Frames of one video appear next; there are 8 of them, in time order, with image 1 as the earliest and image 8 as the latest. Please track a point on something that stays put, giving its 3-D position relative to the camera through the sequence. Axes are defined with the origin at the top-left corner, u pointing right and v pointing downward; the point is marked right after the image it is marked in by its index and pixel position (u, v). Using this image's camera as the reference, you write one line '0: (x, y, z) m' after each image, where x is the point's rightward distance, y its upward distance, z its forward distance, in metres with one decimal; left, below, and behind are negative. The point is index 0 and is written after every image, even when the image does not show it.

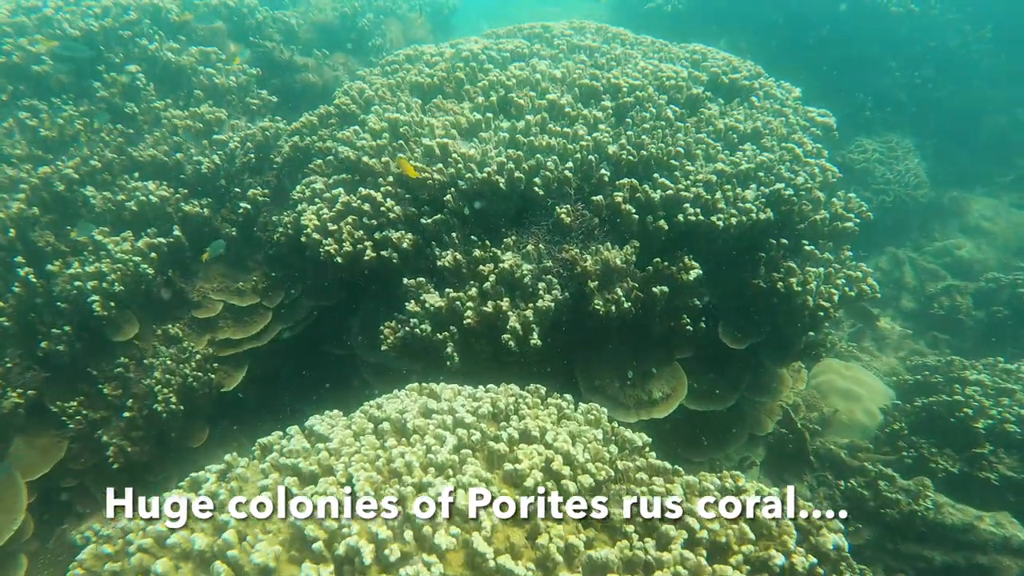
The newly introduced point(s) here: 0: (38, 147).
0: (-3.5, +1.0, +5.7) m
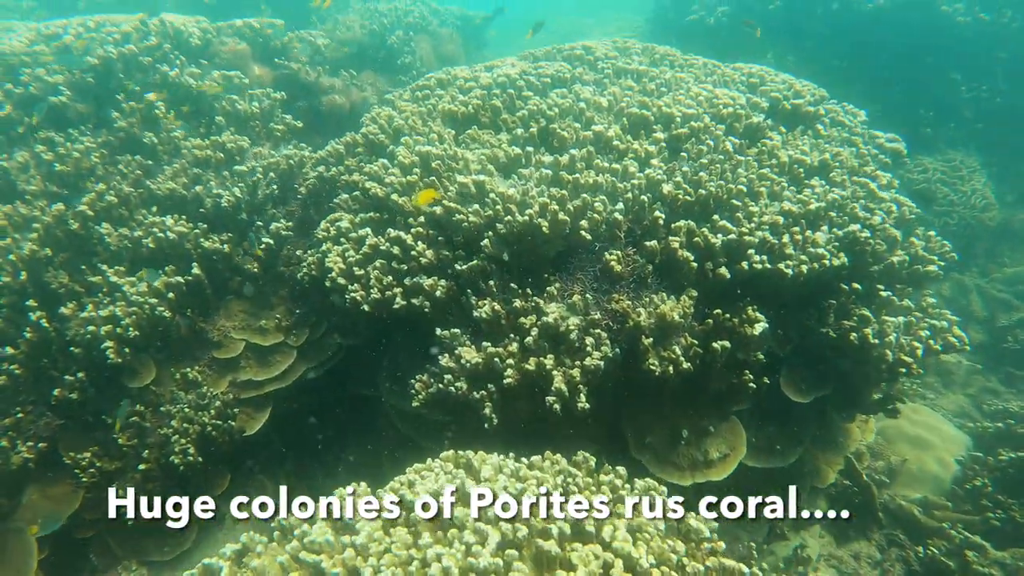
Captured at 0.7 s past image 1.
0: (-3.3, +0.7, +5.4) m
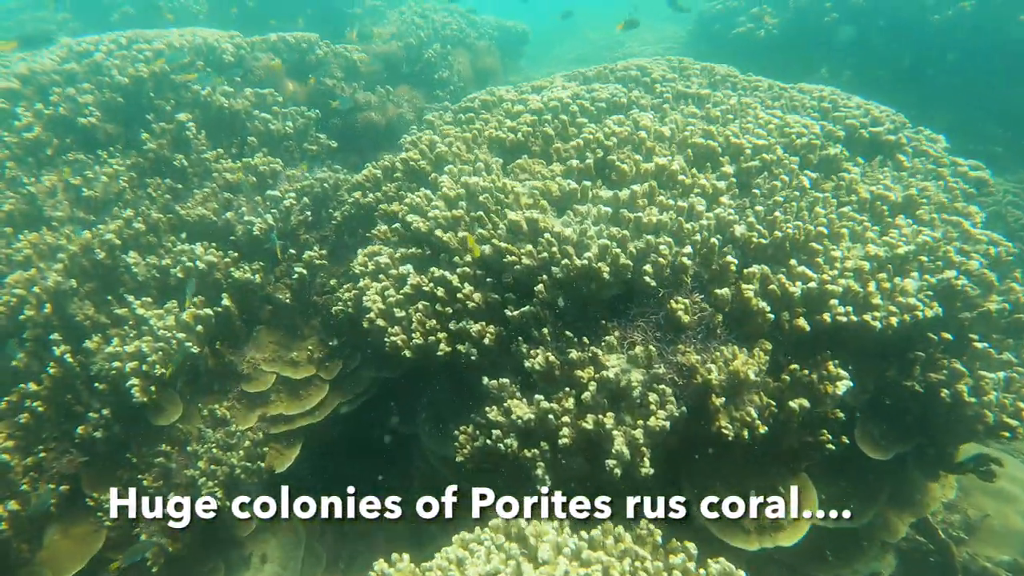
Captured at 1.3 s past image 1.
0: (-2.9, +0.5, +5.2) m
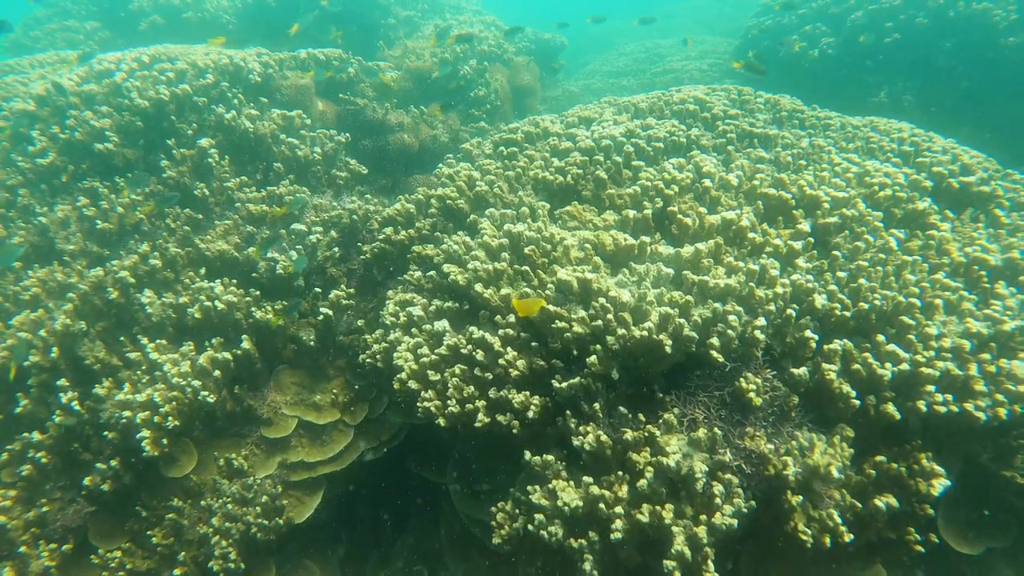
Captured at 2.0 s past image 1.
0: (-2.7, +0.3, +4.9) m
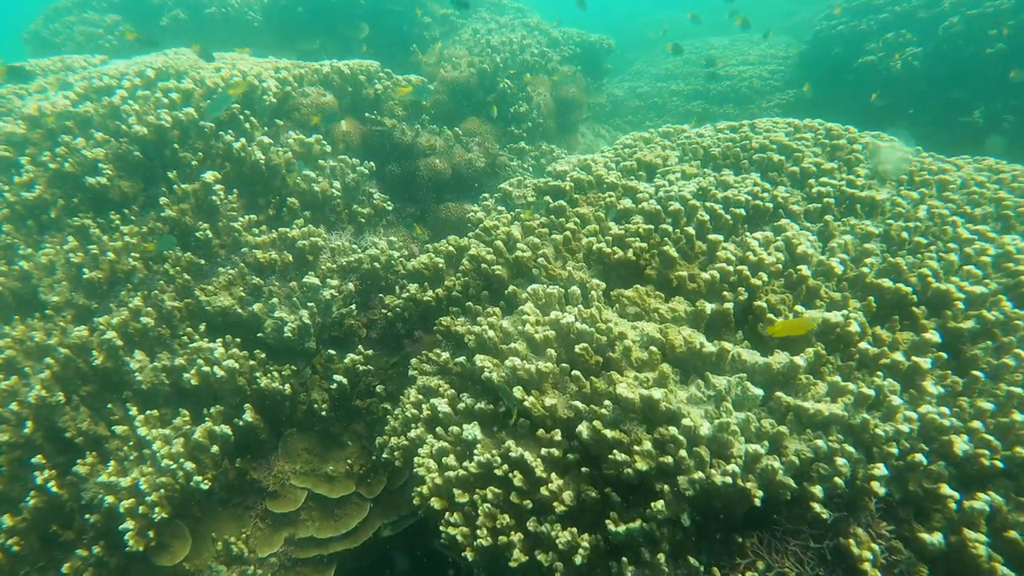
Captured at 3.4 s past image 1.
0: (-2.4, 0.0, +4.3) m
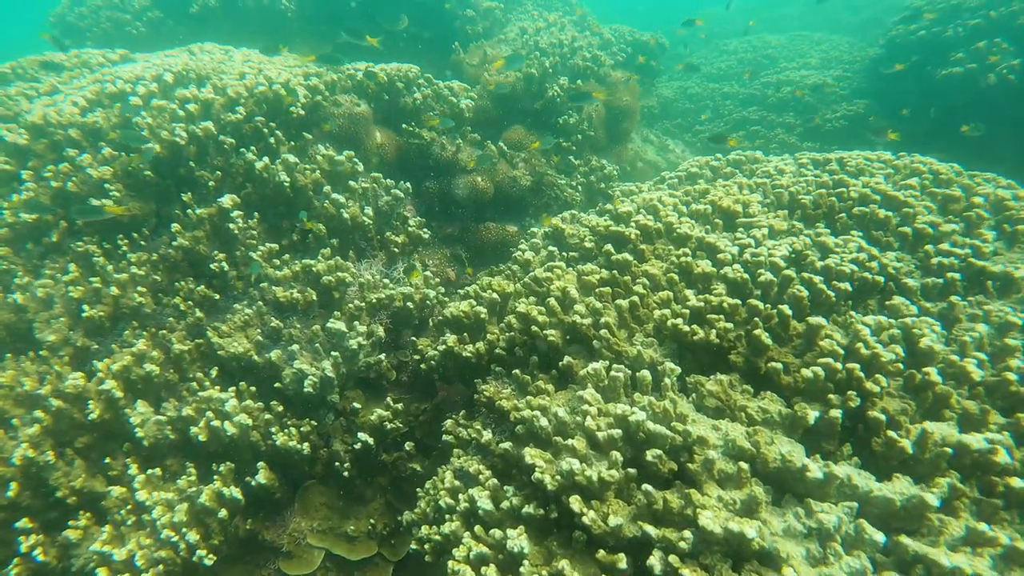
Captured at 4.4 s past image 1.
0: (-2.2, -0.2, +3.9) m
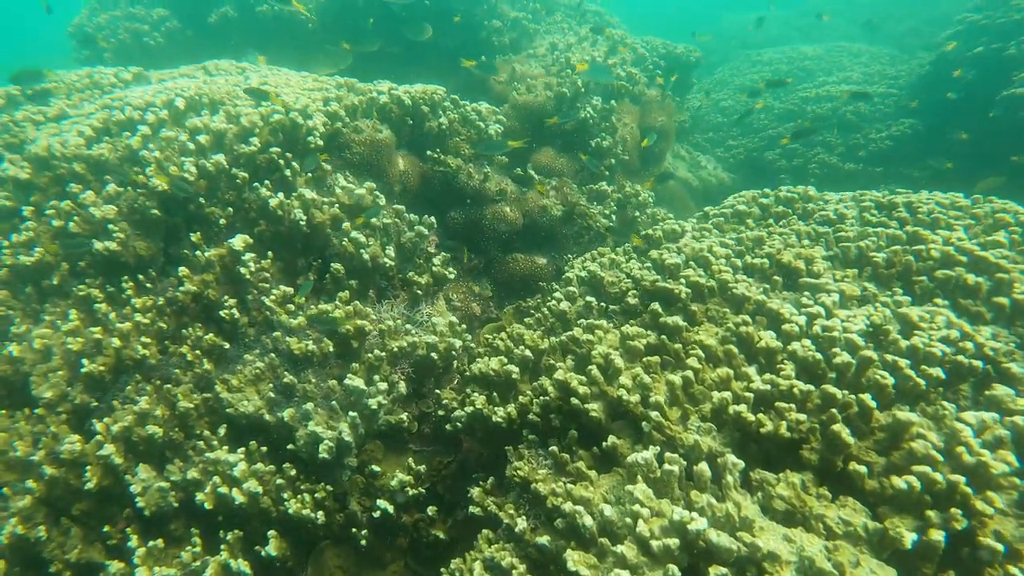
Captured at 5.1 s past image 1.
0: (-2.0, -0.4, +3.6) m
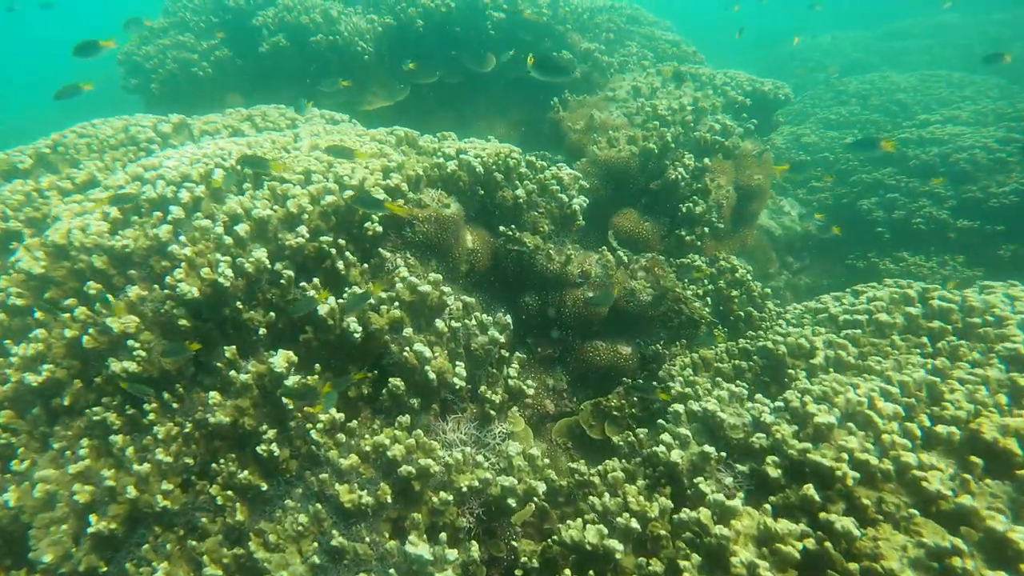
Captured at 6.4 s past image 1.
0: (-1.6, -0.9, +3.0) m
